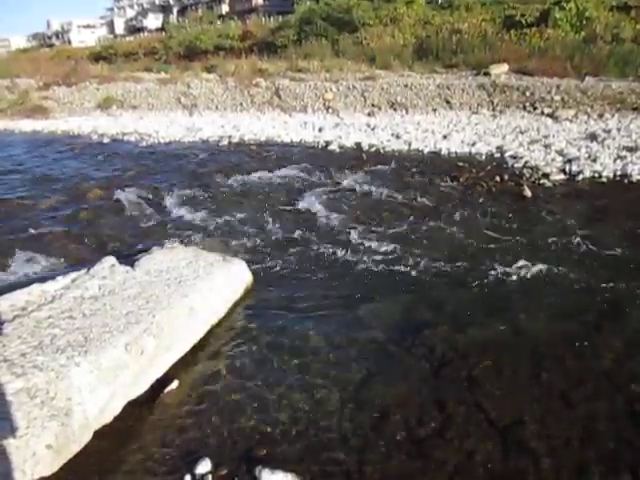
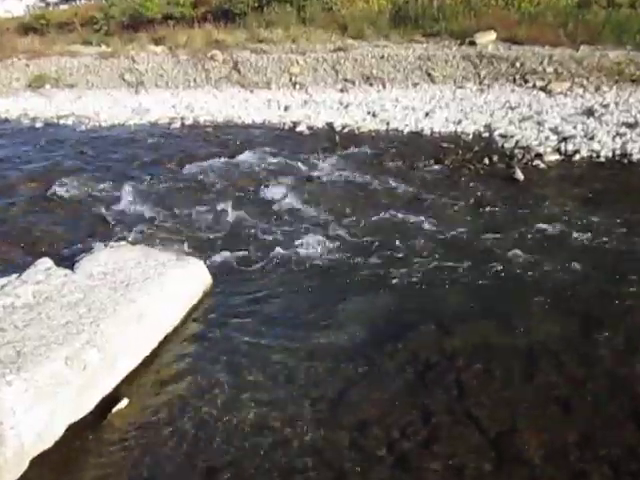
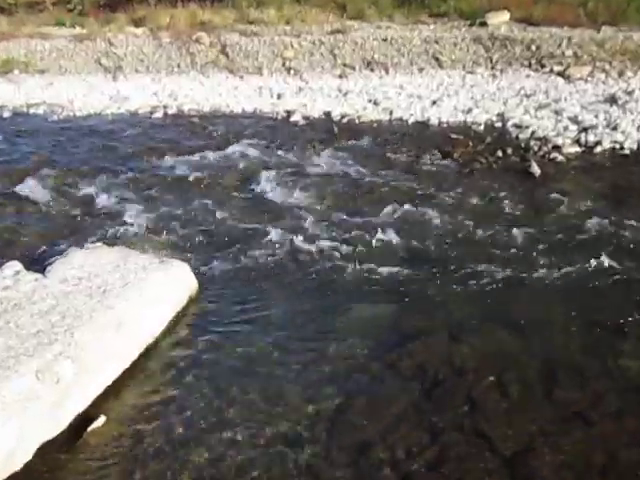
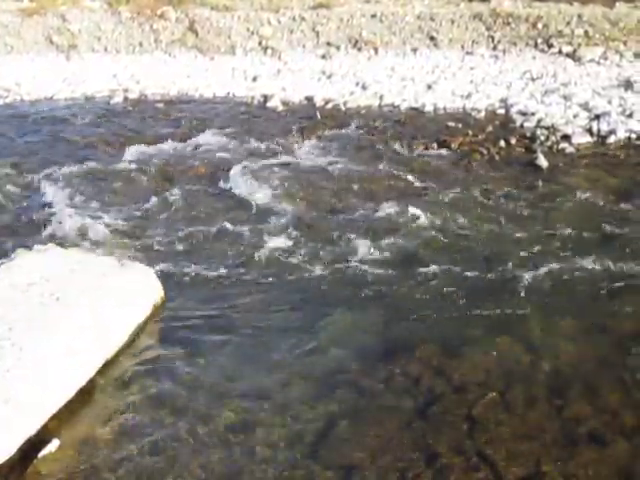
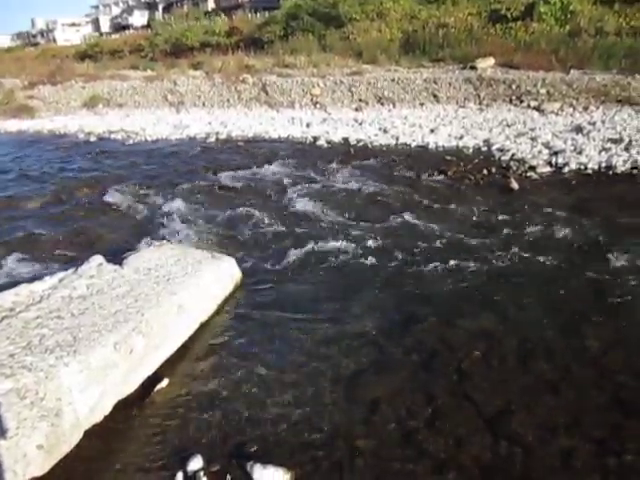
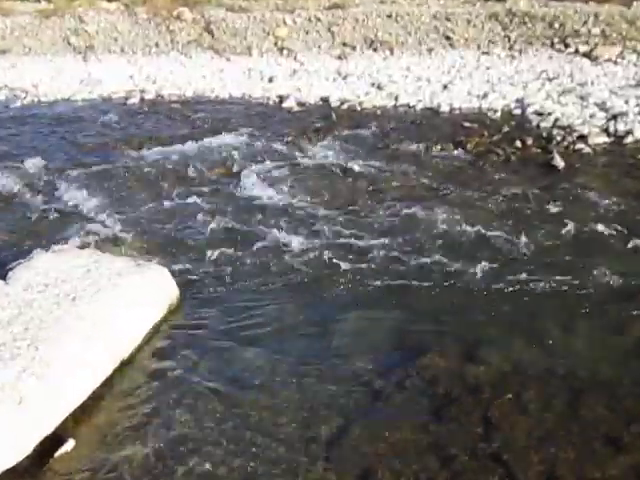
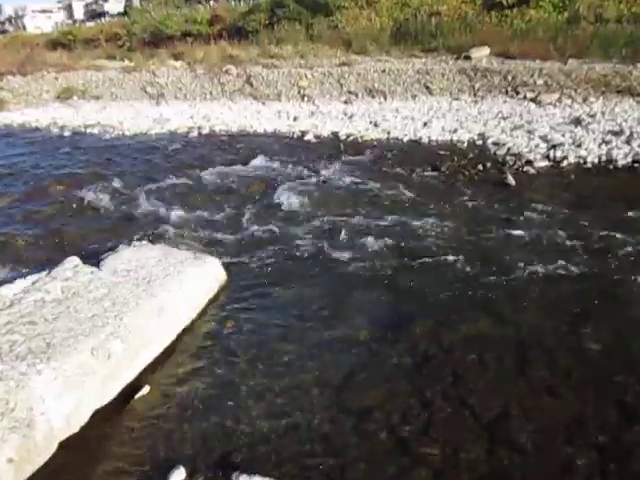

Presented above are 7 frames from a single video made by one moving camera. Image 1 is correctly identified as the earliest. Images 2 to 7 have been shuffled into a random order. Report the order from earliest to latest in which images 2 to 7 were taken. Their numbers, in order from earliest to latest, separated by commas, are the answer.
5, 7, 2, 3, 6, 4
